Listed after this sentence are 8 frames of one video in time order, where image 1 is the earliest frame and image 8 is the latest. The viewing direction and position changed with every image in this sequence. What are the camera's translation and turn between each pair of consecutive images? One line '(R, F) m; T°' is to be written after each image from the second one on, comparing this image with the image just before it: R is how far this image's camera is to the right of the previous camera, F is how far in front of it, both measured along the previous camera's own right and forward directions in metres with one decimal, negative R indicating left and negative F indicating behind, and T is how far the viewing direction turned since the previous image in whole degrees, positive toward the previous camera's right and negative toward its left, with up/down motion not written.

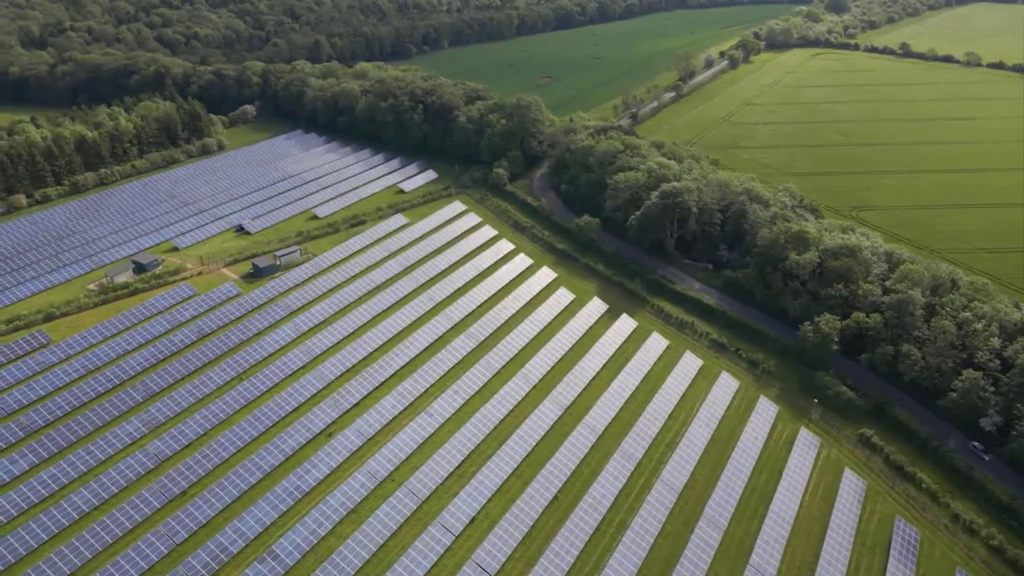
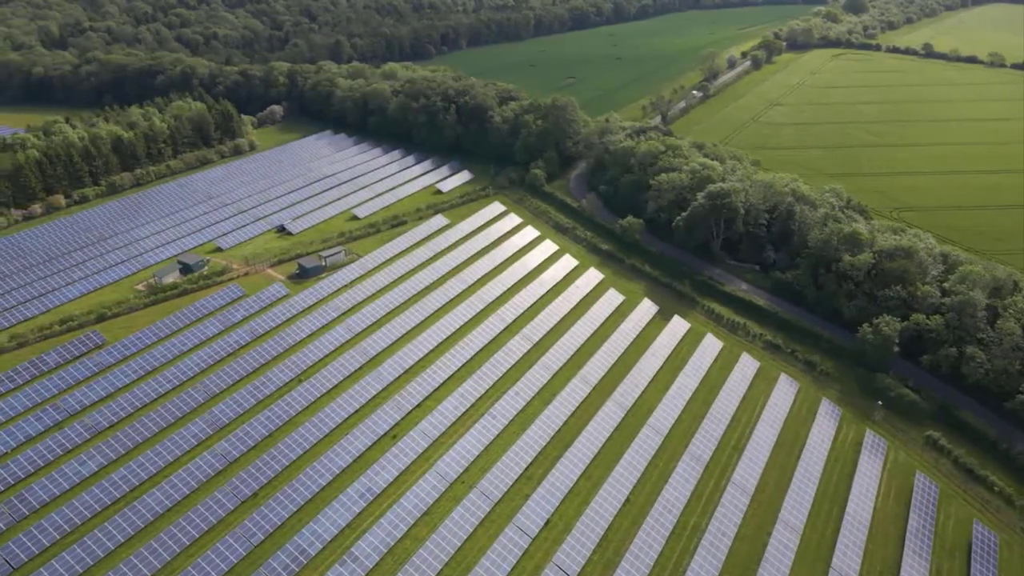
(-4.4, +0.1) m; 0°
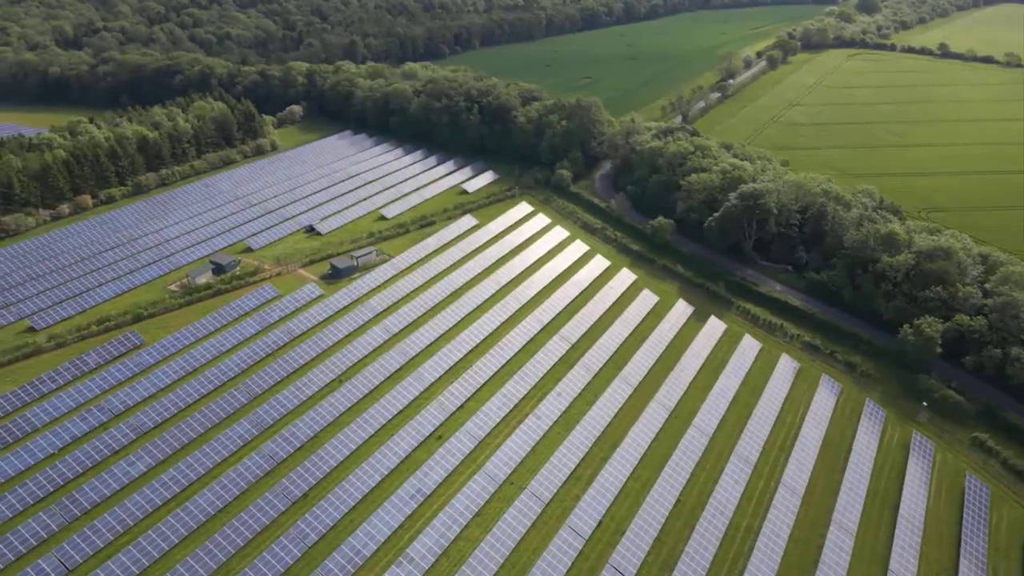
(-3.1, +0.1) m; 0°
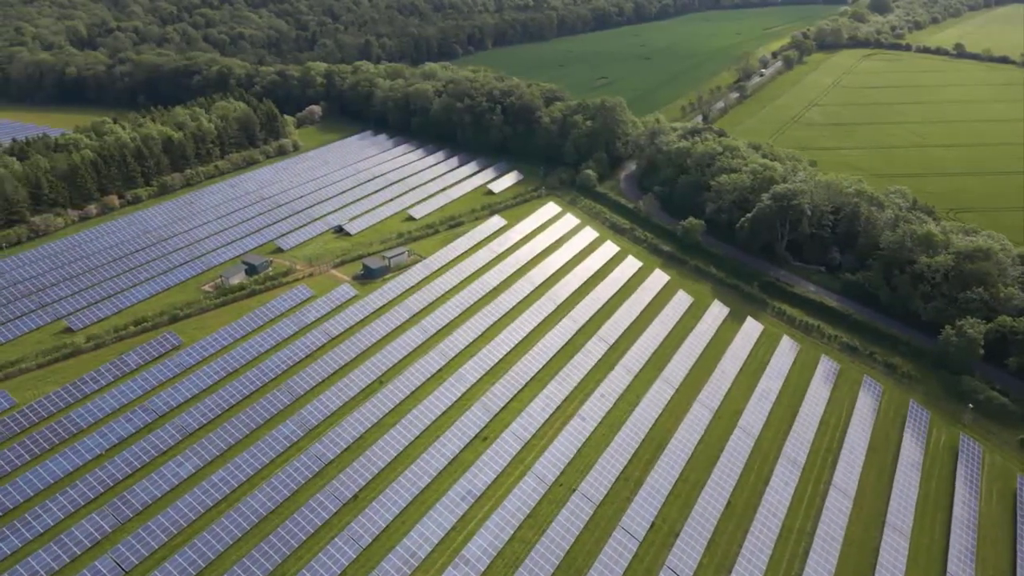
(-3.1, +0.1) m; 0°
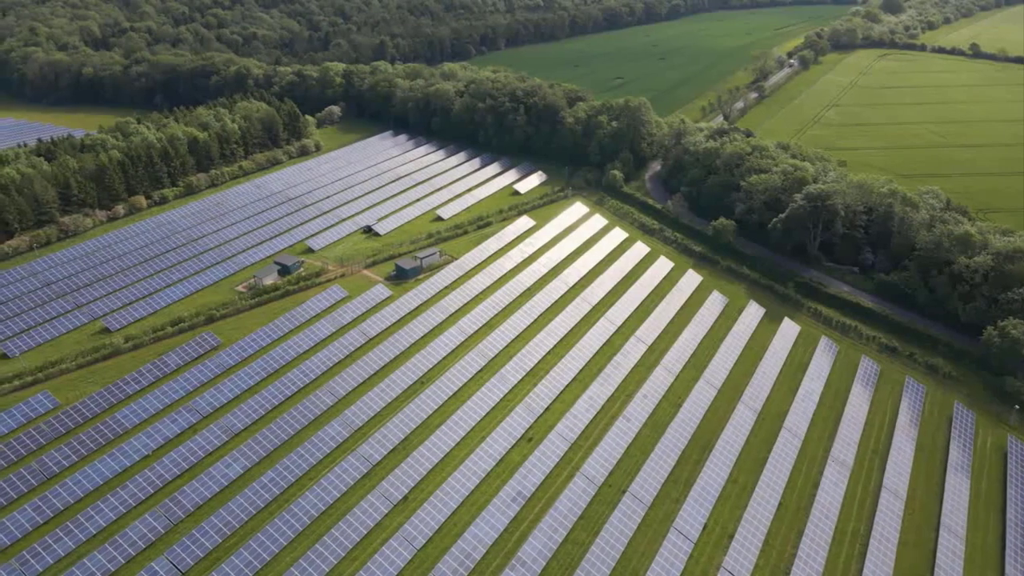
(-3.1, +0.1) m; 0°
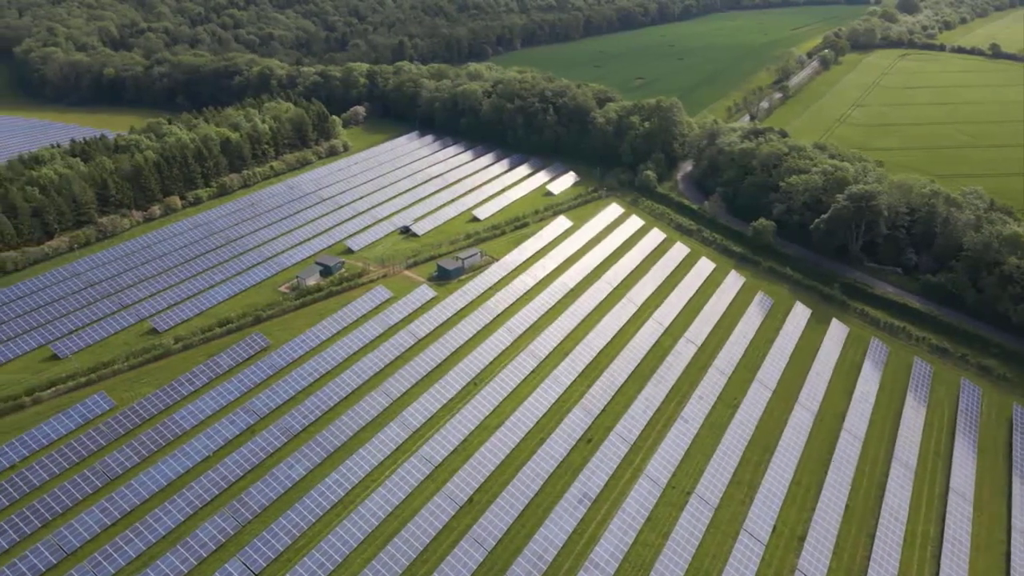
(-3.9, +0.1) m; 0°
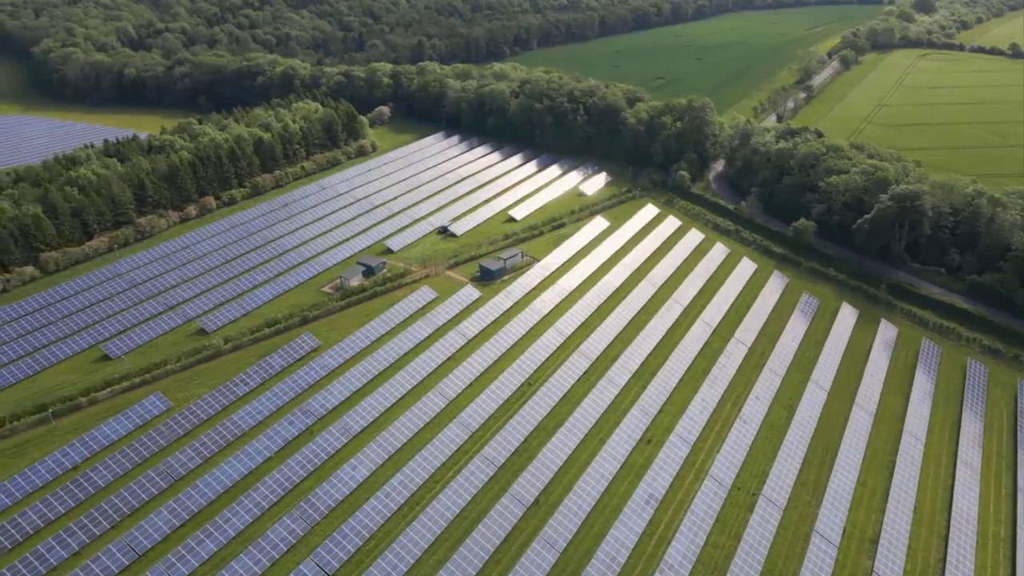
(-4.0, +0.1) m; 0°
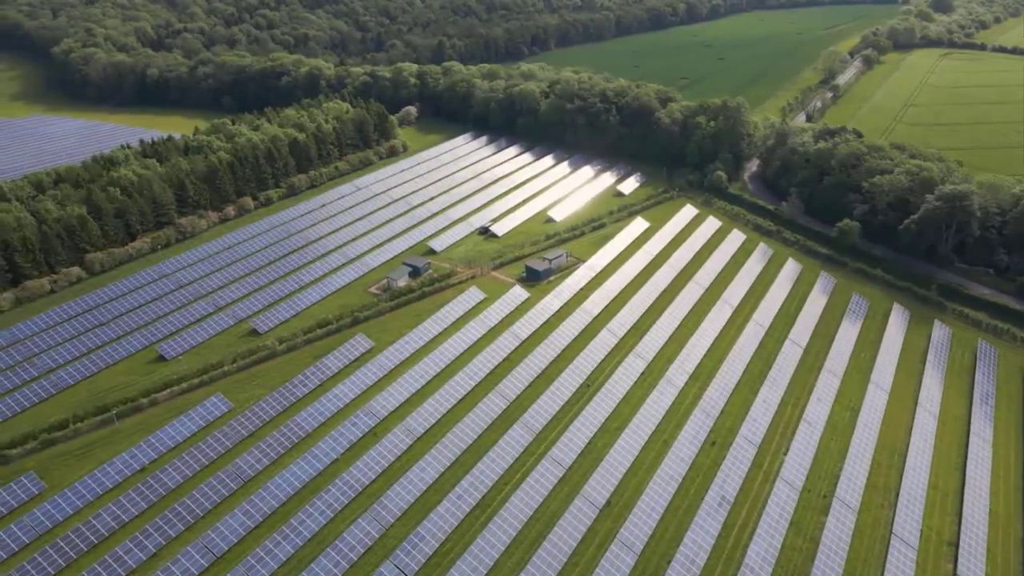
(-4.3, +0.1) m; 0°
